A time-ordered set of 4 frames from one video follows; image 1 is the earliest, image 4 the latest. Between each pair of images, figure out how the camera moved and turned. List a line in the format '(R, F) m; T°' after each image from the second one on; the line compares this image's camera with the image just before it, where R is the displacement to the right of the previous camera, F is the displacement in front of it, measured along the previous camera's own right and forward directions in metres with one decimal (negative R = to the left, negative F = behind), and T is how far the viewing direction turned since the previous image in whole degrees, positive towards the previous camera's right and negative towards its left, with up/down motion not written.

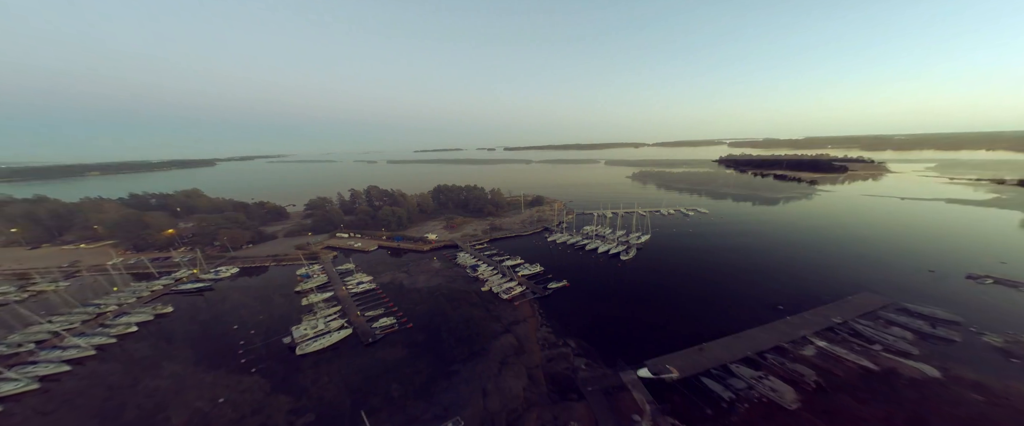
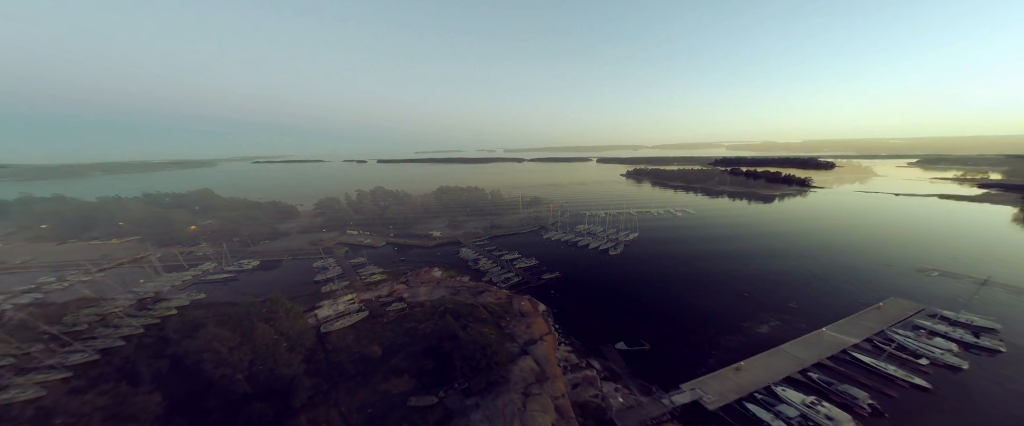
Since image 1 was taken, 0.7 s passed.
(-0.6, +0.8) m; +2°
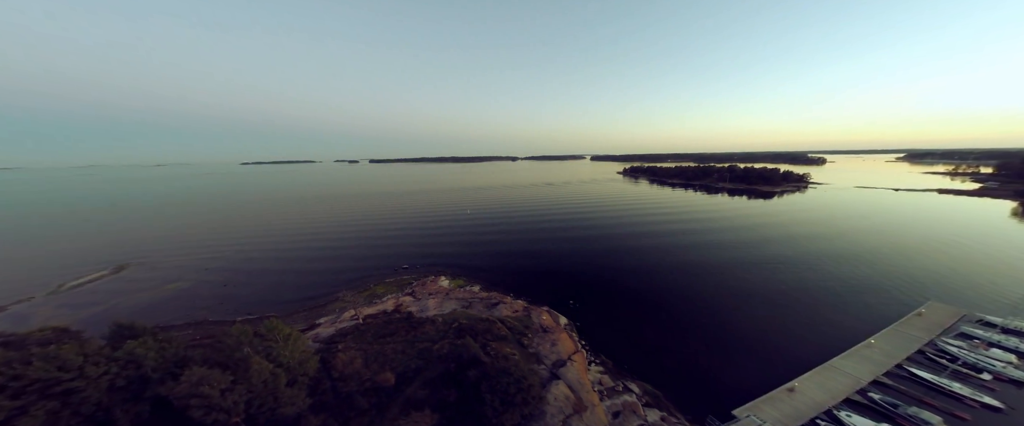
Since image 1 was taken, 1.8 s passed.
(-0.7, +0.7) m; +1°
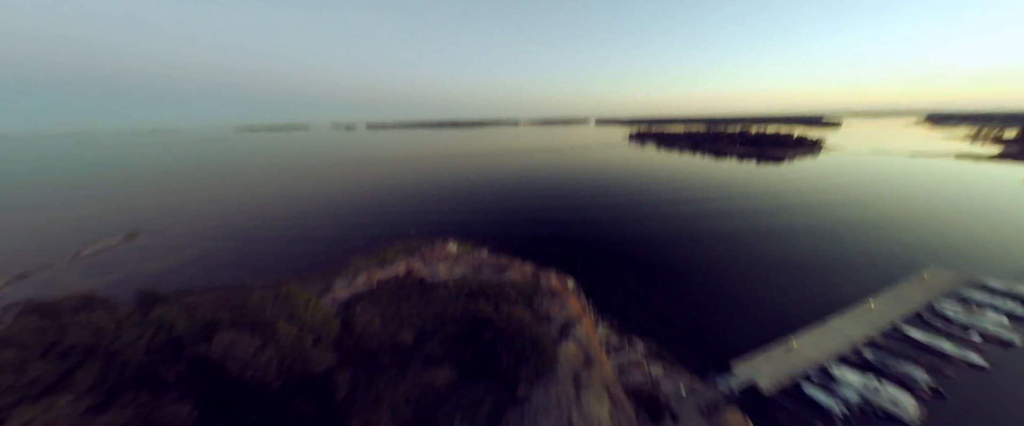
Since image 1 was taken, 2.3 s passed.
(-0.2, -0.1) m; 0°
